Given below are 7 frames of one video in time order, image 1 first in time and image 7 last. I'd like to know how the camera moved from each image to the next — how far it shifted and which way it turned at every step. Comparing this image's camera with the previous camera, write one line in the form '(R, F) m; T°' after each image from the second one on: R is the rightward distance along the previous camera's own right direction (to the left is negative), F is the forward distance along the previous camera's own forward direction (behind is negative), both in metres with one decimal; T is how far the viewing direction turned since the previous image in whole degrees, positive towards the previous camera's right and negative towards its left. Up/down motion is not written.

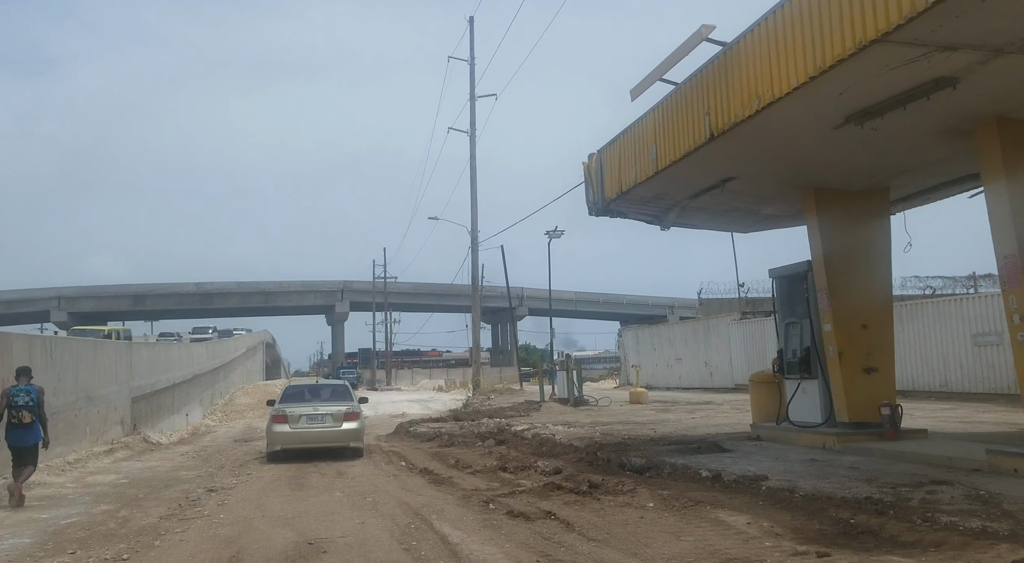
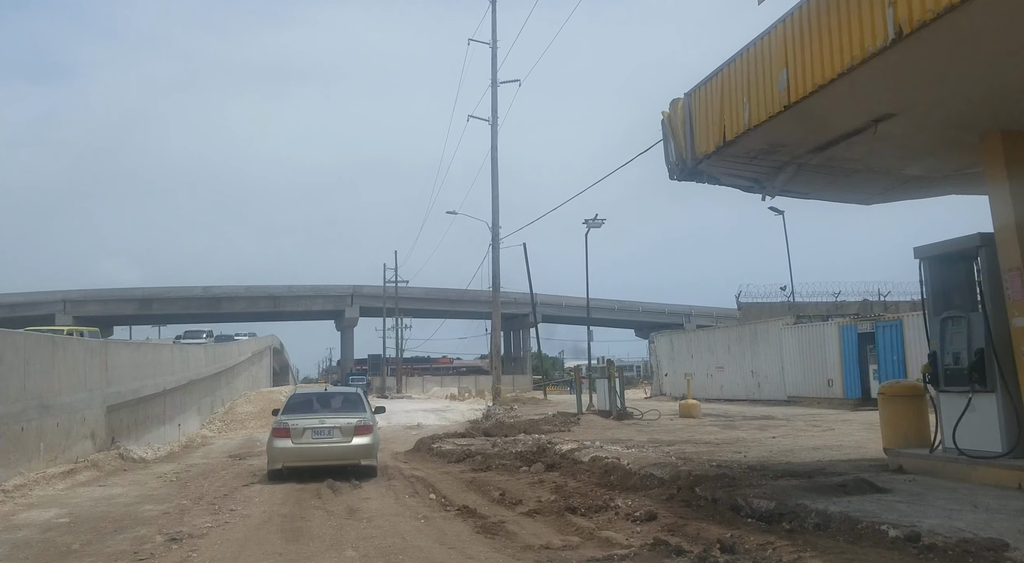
(-0.7, +2.7) m; -1°
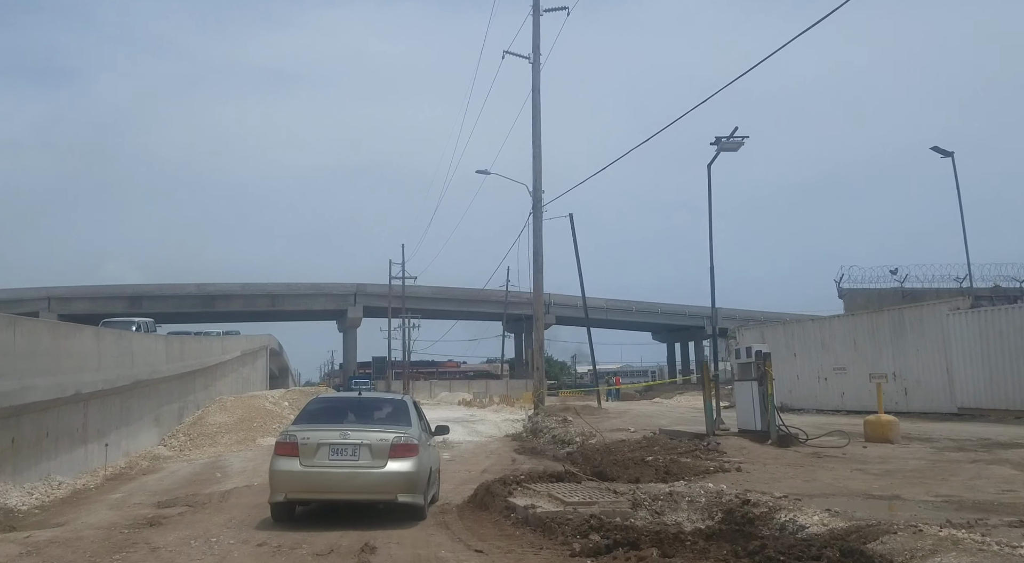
(-1.6, +7.0) m; 0°
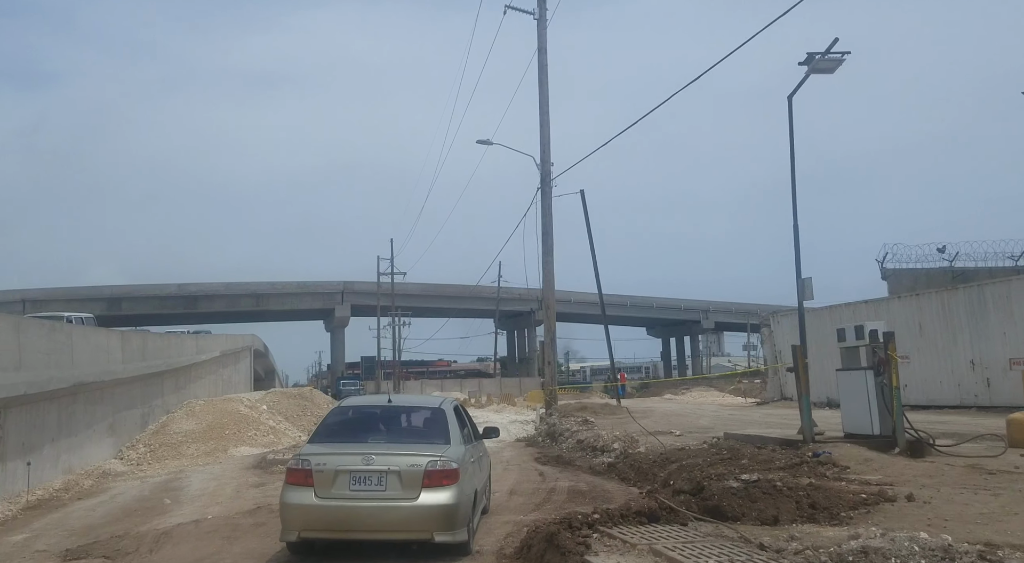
(-0.6, +3.1) m; +1°
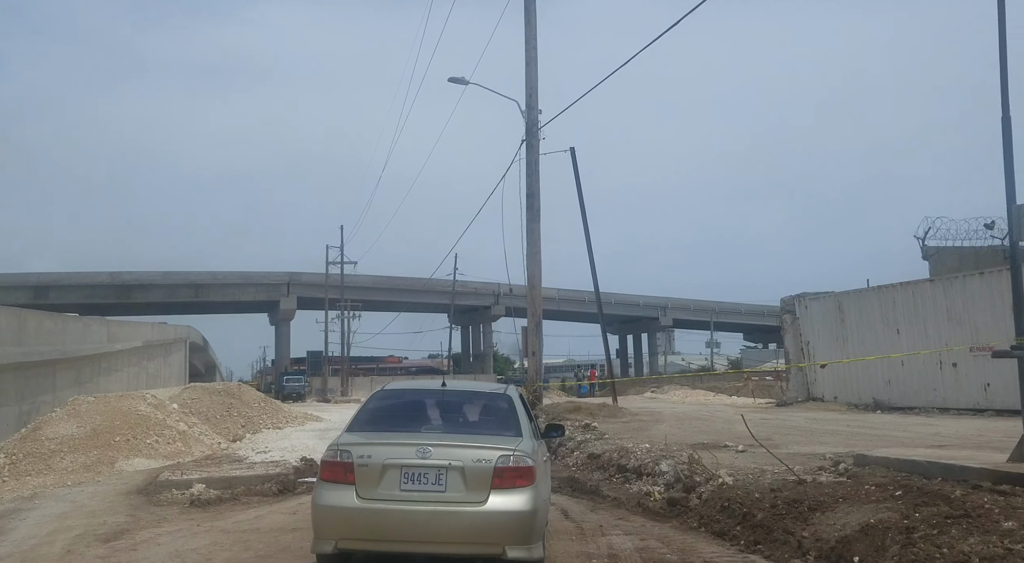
(-0.7, +4.5) m; +4°
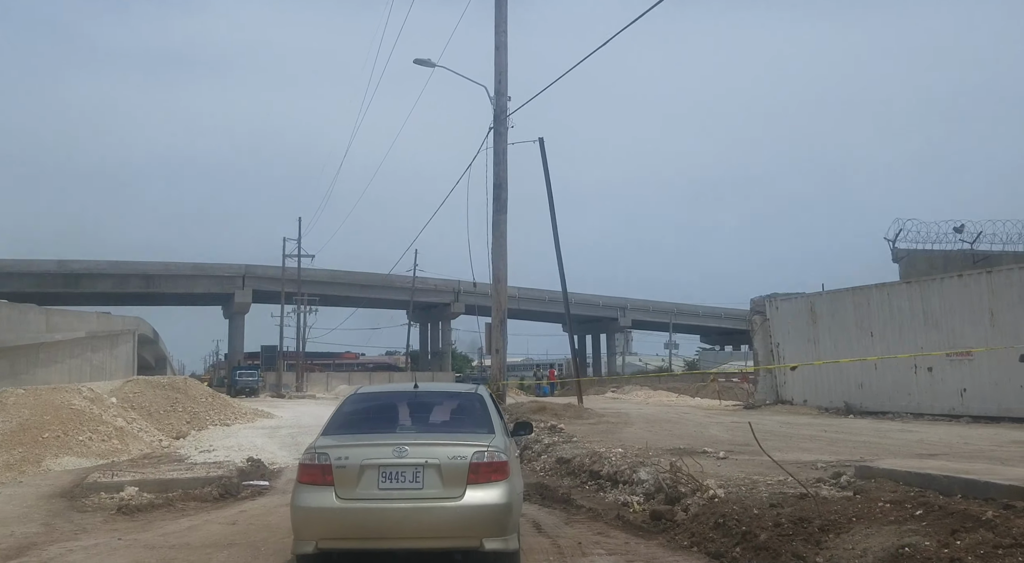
(-0.1, +0.8) m; +3°
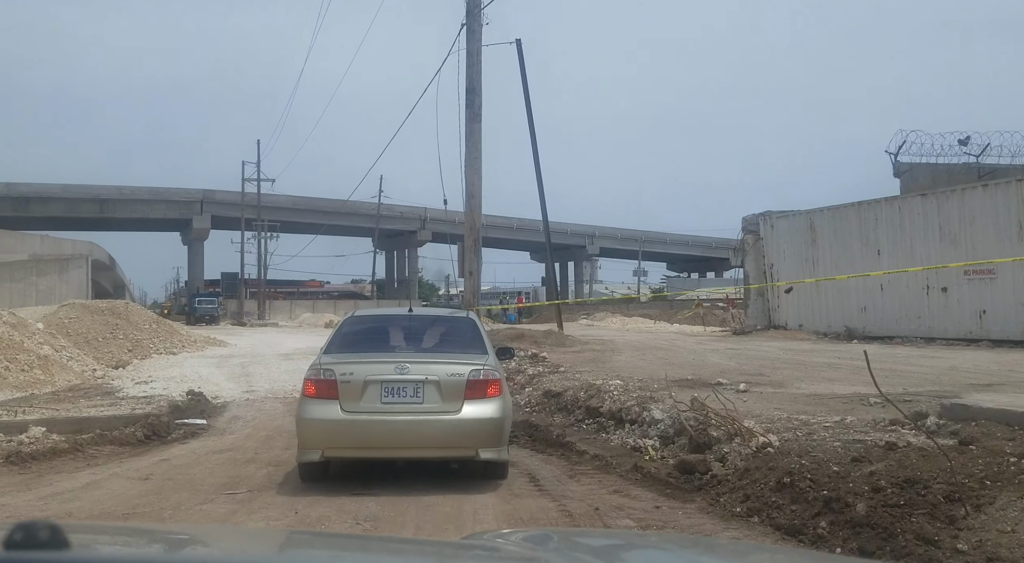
(-0.2, +1.8) m; +3°
